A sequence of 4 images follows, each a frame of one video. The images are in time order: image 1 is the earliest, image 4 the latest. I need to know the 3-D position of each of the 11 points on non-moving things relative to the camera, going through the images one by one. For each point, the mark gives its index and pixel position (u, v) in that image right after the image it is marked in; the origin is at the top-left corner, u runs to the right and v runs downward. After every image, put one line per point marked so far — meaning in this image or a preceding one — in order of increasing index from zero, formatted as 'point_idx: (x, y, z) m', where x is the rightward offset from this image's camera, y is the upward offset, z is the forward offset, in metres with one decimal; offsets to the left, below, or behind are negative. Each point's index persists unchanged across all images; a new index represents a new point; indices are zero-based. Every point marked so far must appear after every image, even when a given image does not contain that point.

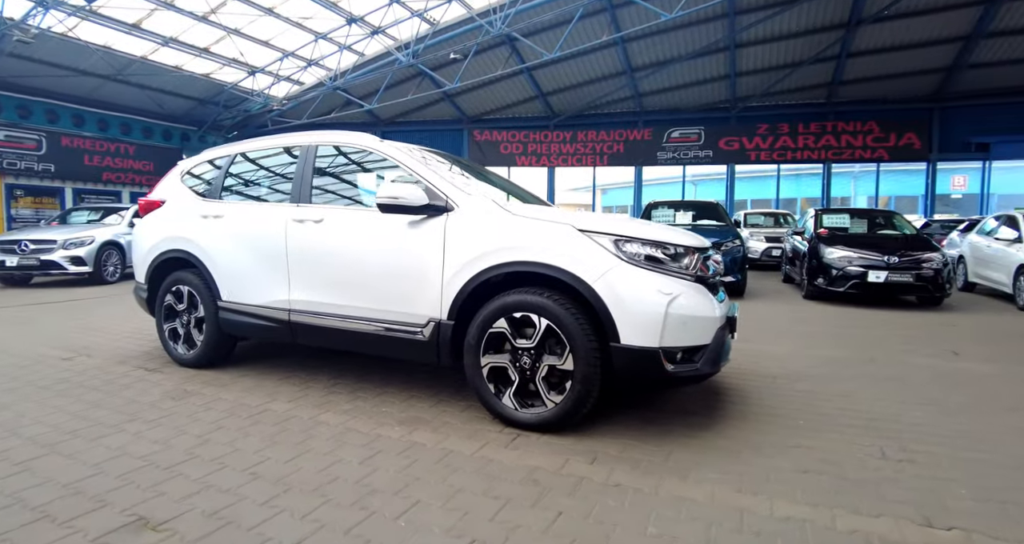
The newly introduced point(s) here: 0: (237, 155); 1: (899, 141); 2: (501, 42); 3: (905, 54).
0: (-2.3, +1.0, +4.2) m
1: (+13.5, +4.6, +17.9) m
2: (-0.4, +7.1, +15.9) m
3: (+12.2, +6.8, +15.9) m
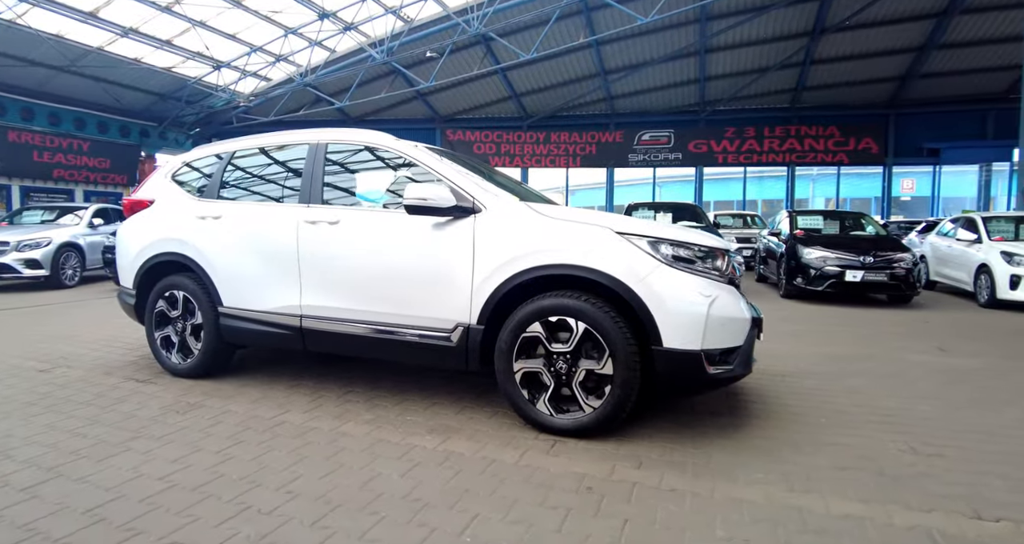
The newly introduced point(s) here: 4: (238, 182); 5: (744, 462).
0: (-2.2, +0.9, +4.0) m
1: (+12.6, +4.6, +18.8) m
2: (-1.1, +7.1, +15.8) m
3: (+11.5, +6.8, +16.7) m
4: (-2.2, +0.7, +4.0) m
5: (+1.2, -1.0, +2.7) m
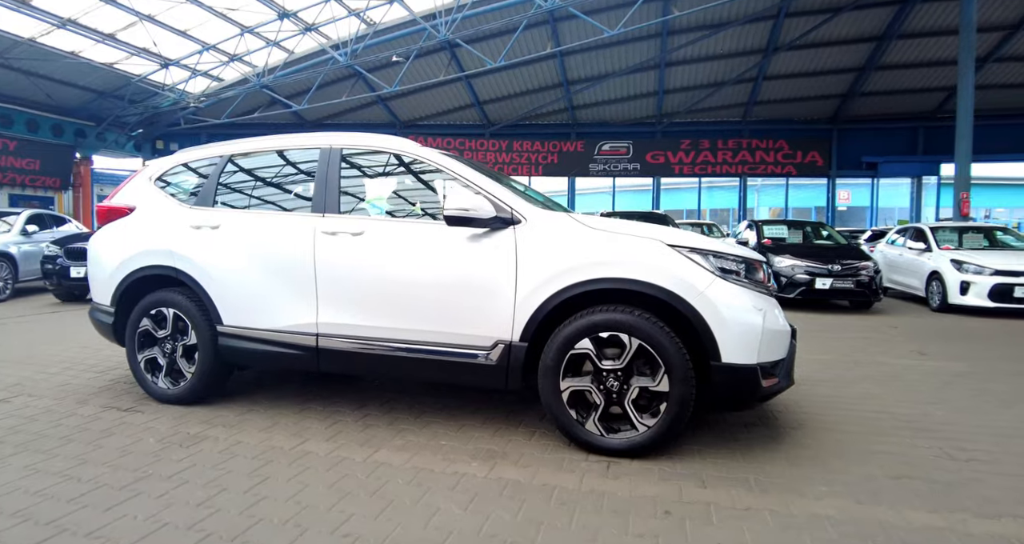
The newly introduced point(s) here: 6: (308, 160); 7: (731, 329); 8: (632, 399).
0: (-2.0, +0.8, +3.7) m
1: (+11.3, +4.4, +19.8) m
2: (-2.1, +6.8, +15.6) m
3: (+10.3, +6.6, +17.7) m
4: (-2.0, +0.6, +3.6) m
5: (+1.5, -1.1, +2.7) m
6: (-1.5, +0.8, +3.5) m
7: (+1.1, -0.3, +2.7) m
8: (+0.7, -0.7, +2.8) m
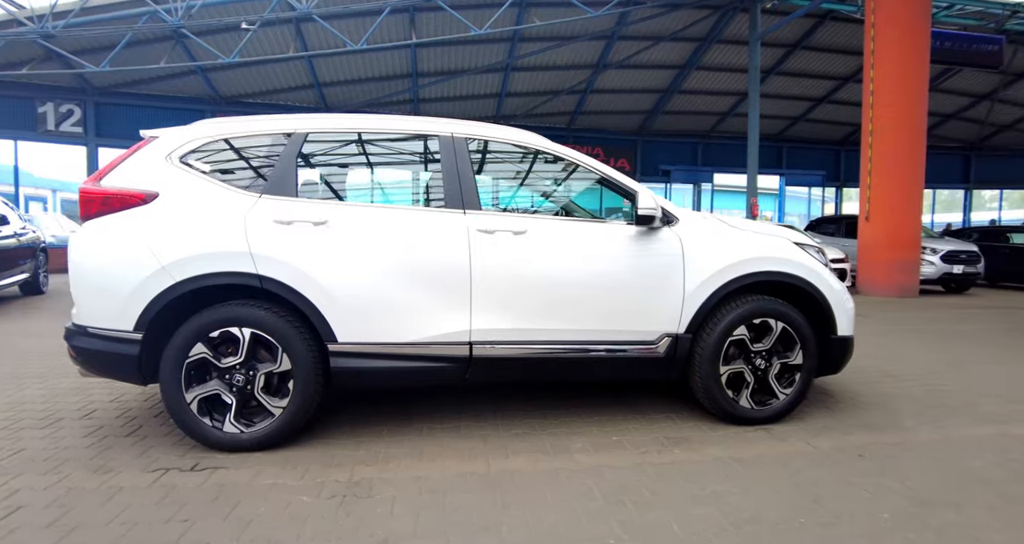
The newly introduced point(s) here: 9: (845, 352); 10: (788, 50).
0: (-1.2, +0.8, +3.0) m
1: (+4.8, +4.8, +23.0) m
2: (-6.0, +6.8, +13.9) m
3: (+4.7, +7.0, +20.5) m
4: (-1.1, +0.6, +3.0) m
5: (+2.5, -1.0, +3.5) m
6: (-0.6, +0.7, +3.0) m
7: (+2.2, -0.2, +3.3) m
8: (+1.7, -0.6, +3.2) m
9: (+2.2, -0.5, +3.4) m
10: (+9.2, +7.4, +17.1) m
